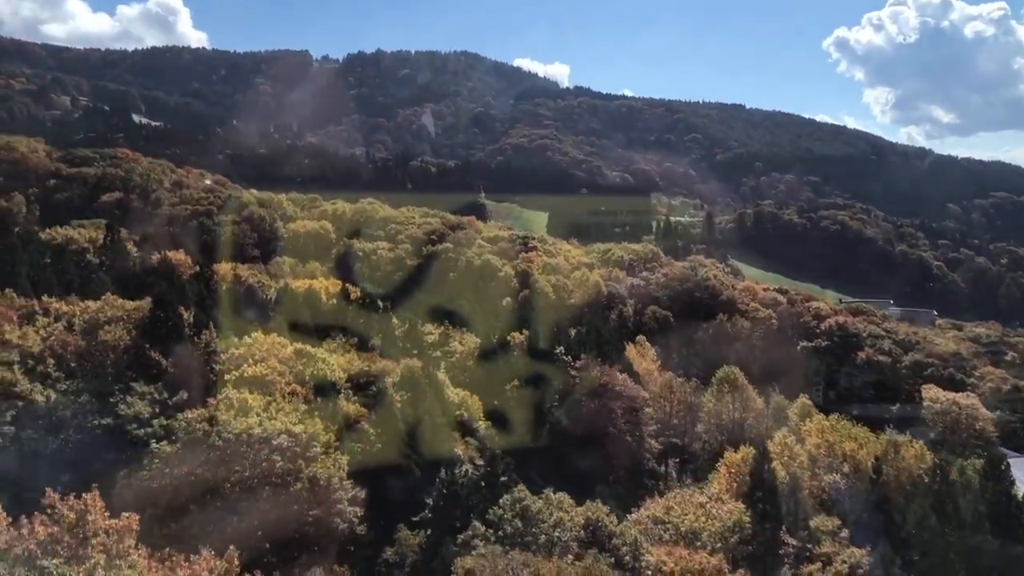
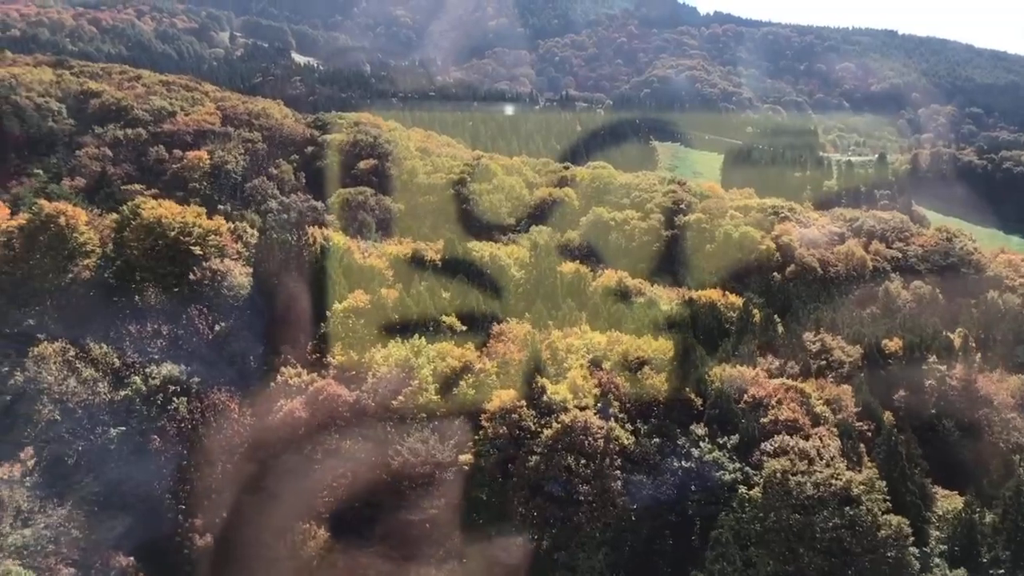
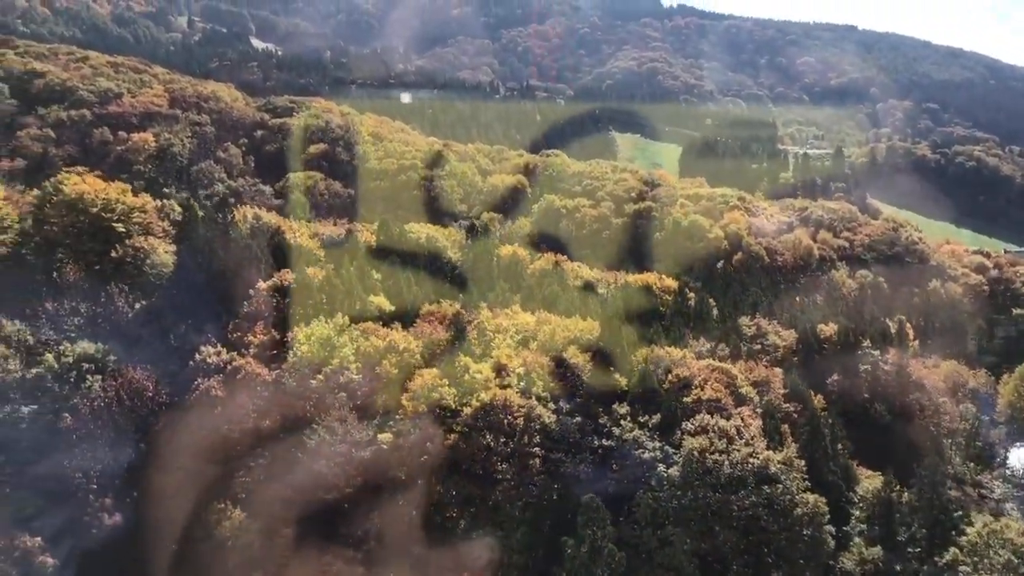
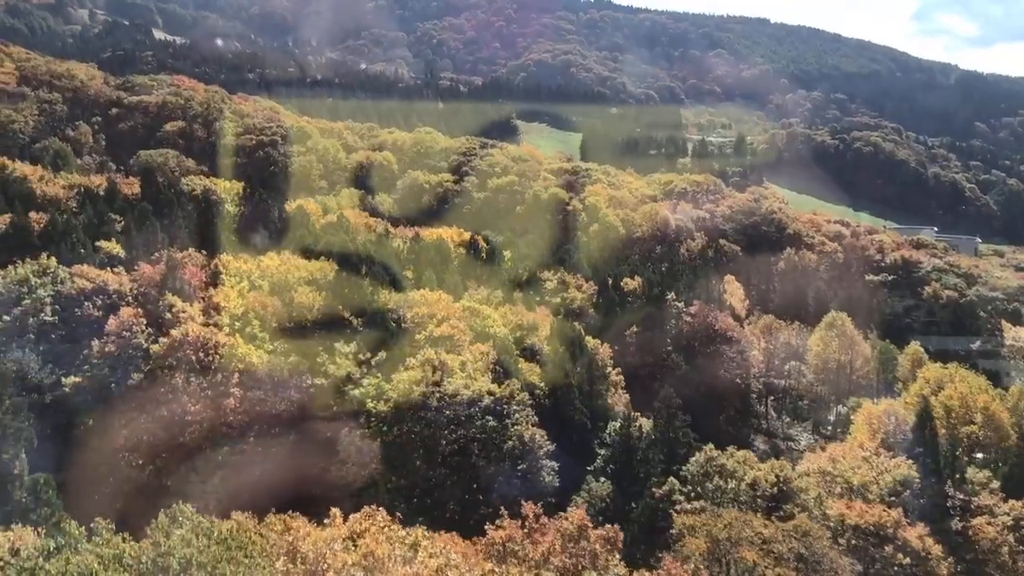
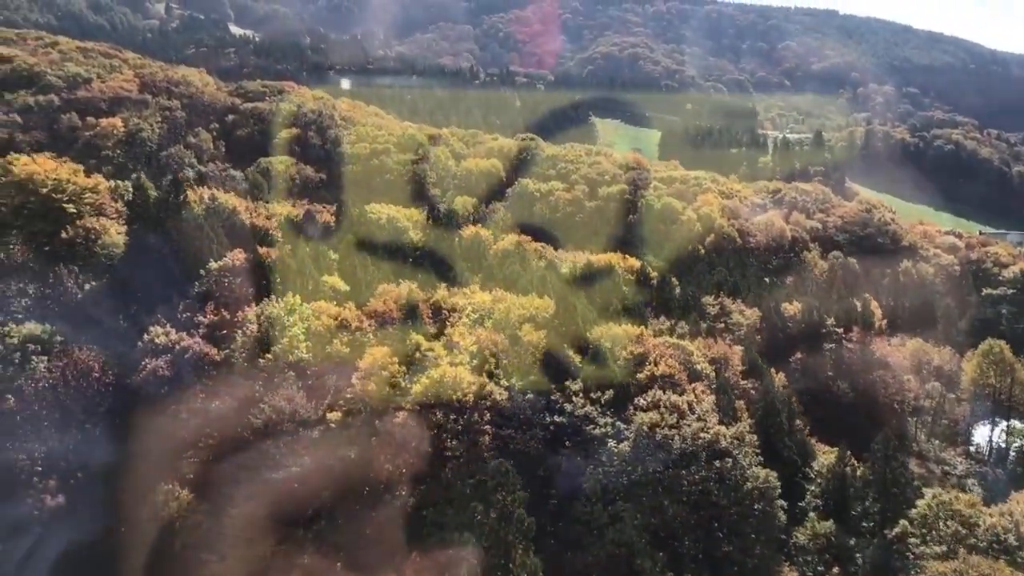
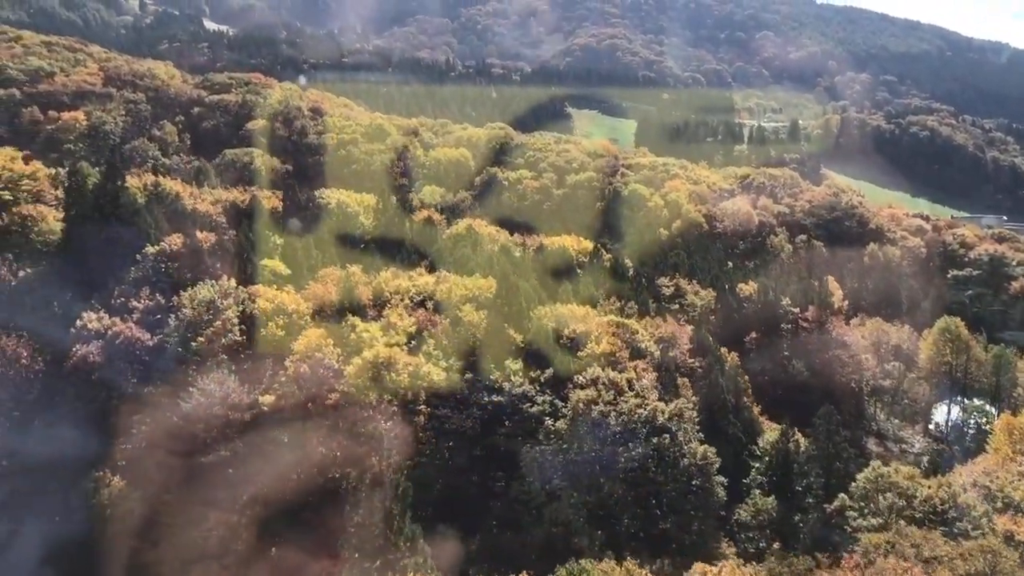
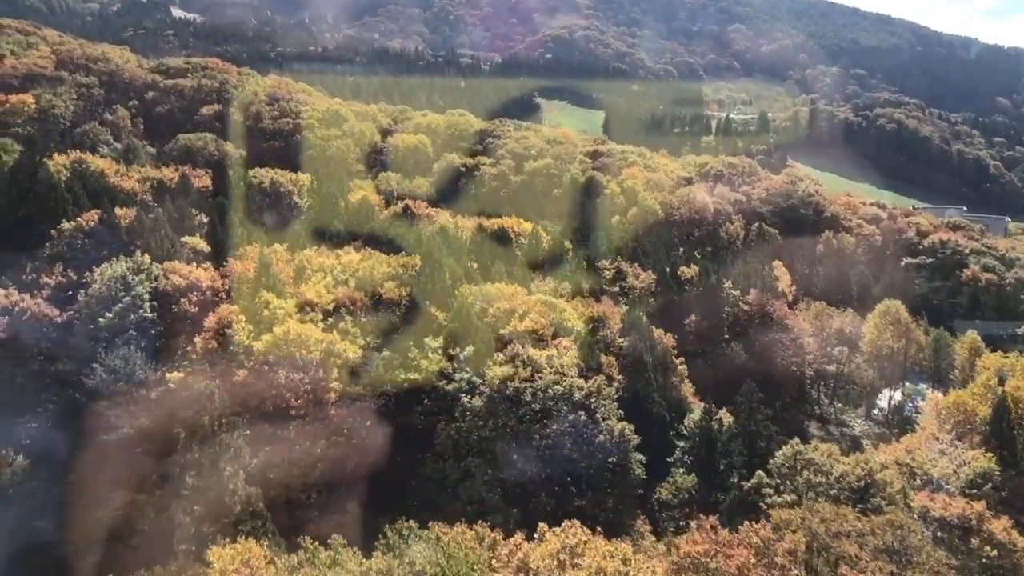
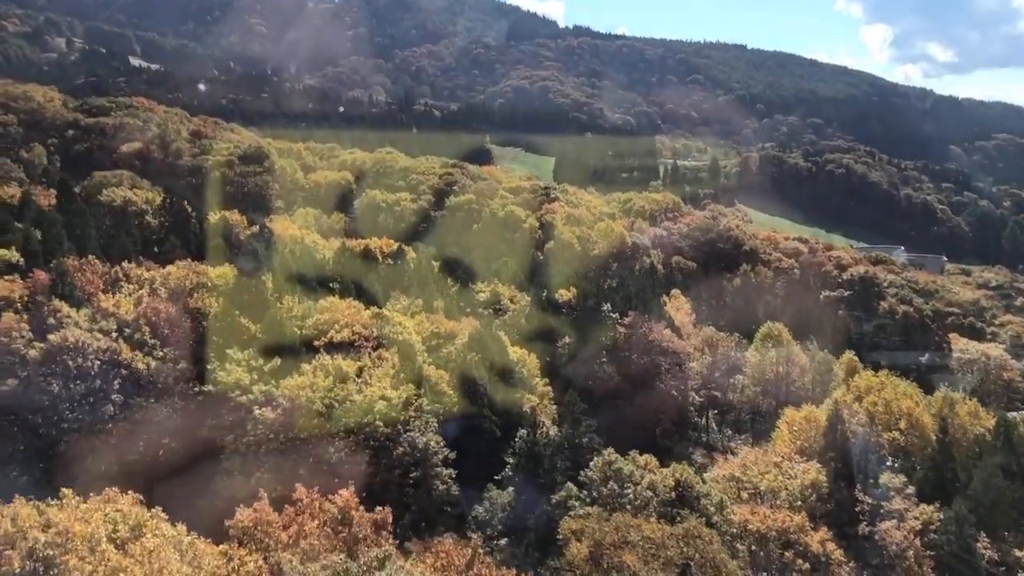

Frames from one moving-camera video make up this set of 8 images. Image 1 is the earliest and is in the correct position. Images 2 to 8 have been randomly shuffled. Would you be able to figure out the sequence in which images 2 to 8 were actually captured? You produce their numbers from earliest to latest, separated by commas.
8, 4, 7, 6, 5, 3, 2
